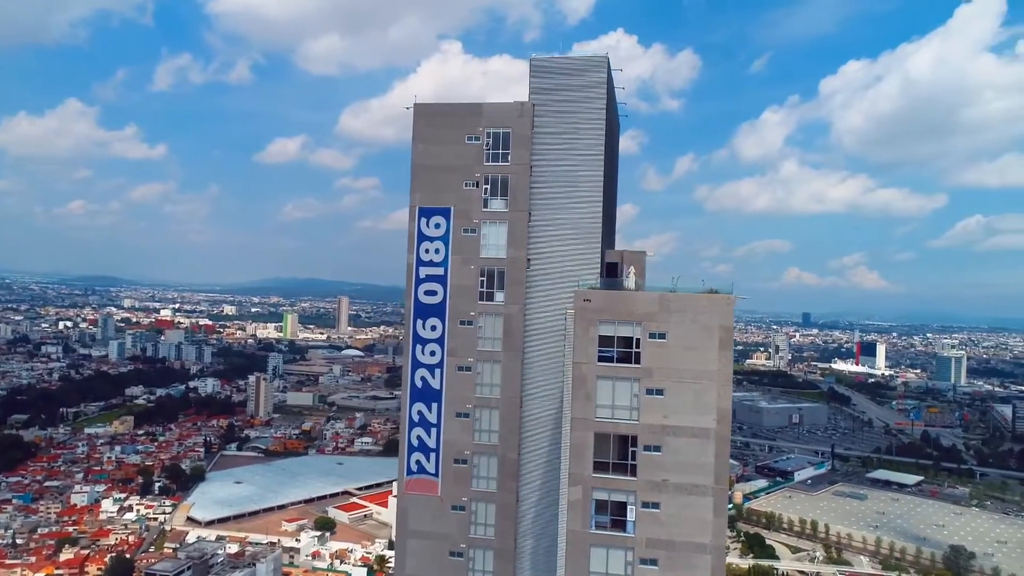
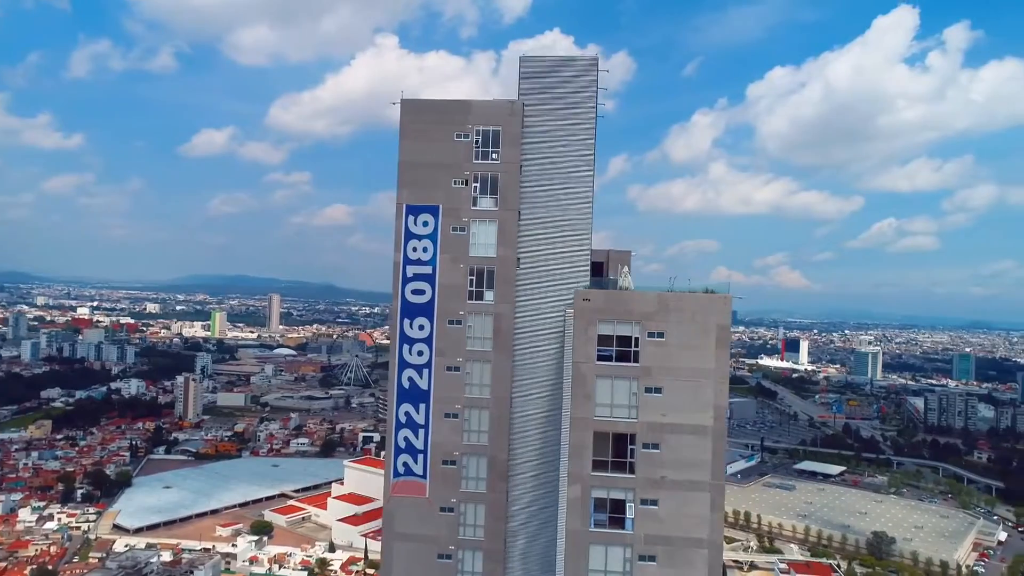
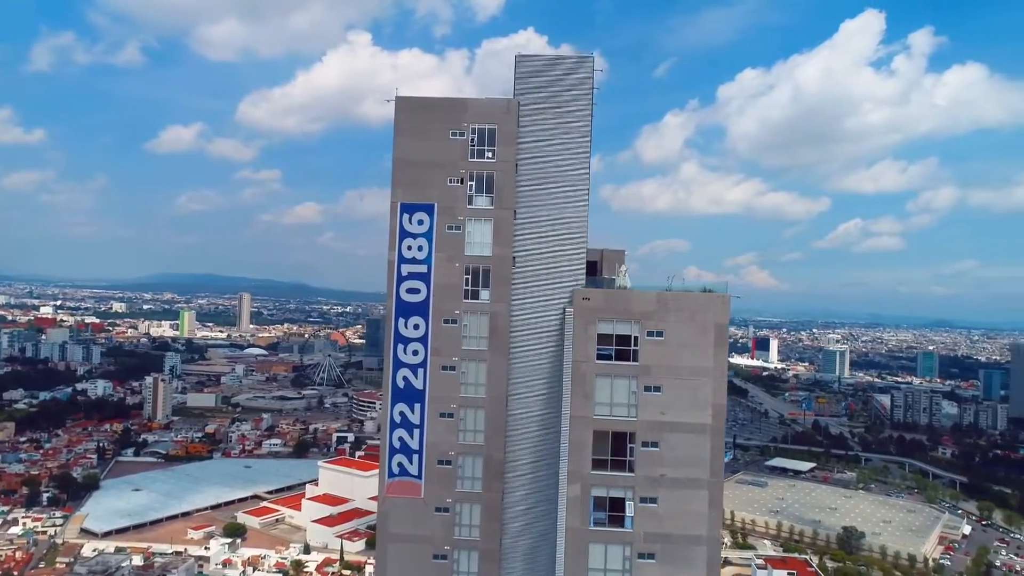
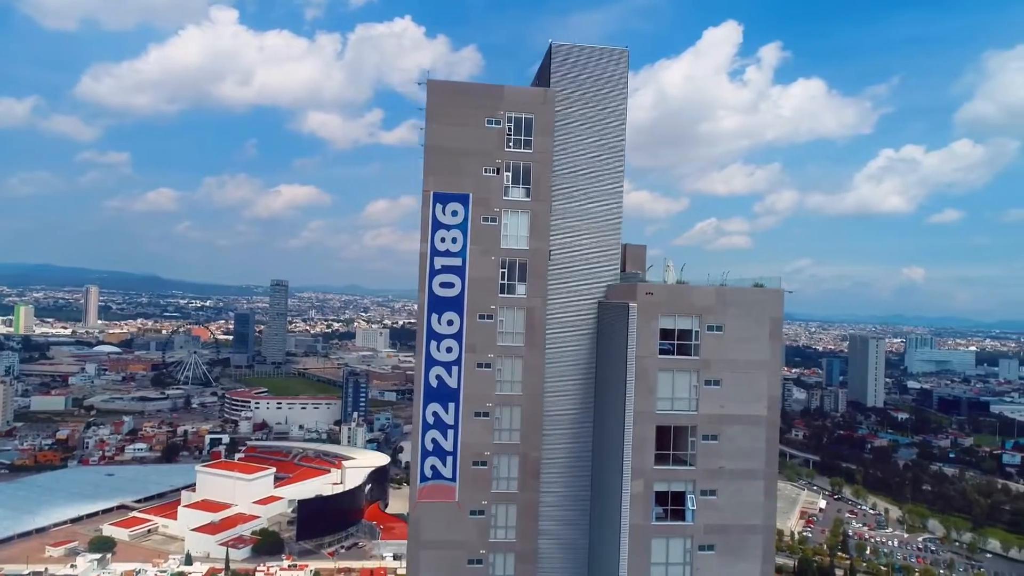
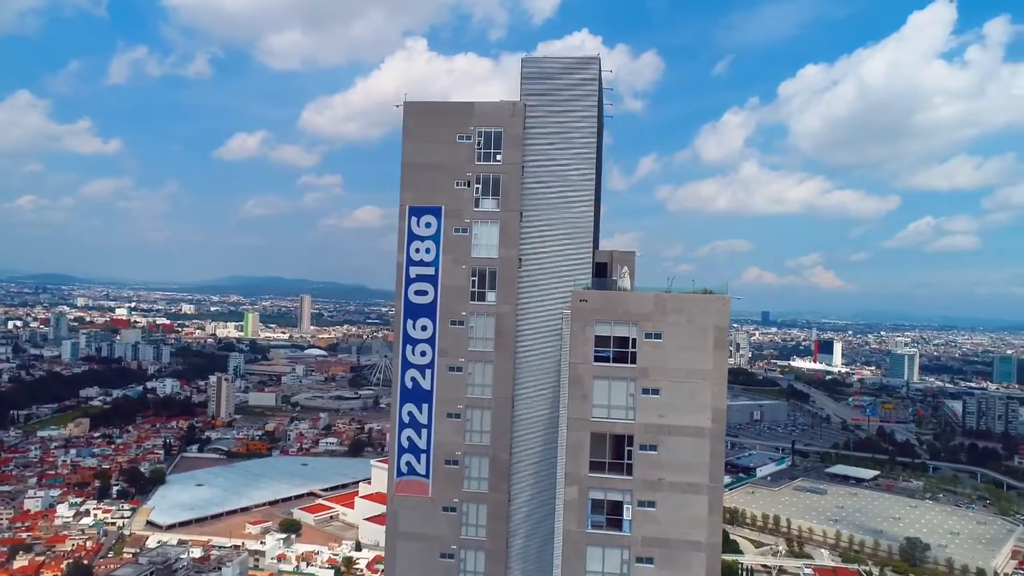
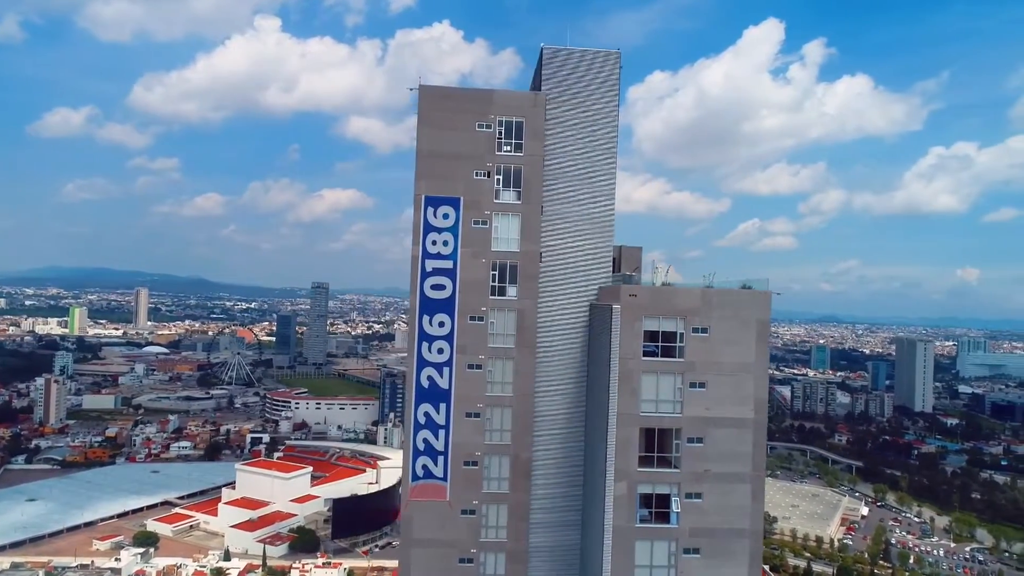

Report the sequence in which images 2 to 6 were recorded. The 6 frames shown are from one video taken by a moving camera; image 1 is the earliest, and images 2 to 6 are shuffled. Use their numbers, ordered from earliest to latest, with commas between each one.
5, 2, 3, 6, 4
